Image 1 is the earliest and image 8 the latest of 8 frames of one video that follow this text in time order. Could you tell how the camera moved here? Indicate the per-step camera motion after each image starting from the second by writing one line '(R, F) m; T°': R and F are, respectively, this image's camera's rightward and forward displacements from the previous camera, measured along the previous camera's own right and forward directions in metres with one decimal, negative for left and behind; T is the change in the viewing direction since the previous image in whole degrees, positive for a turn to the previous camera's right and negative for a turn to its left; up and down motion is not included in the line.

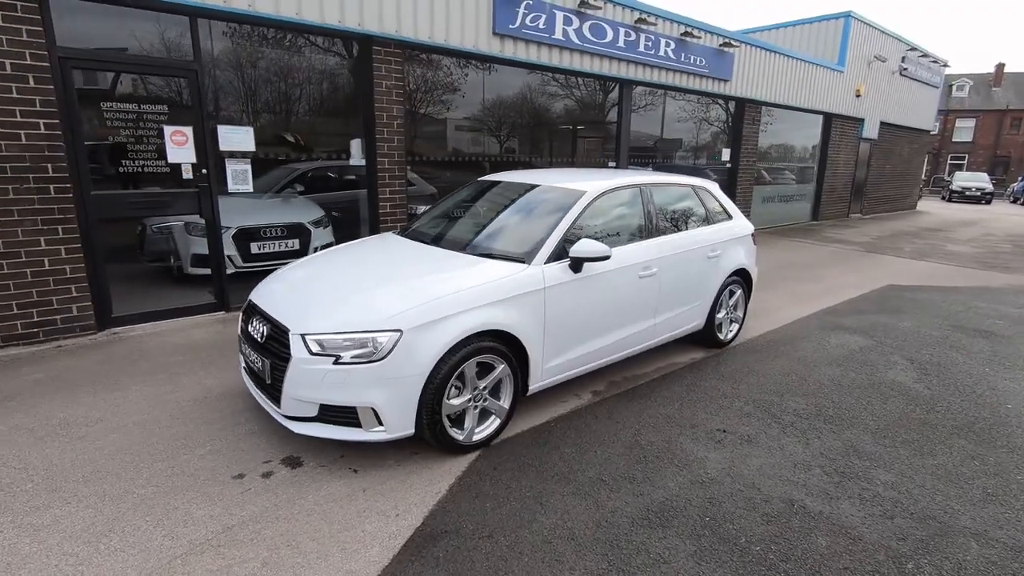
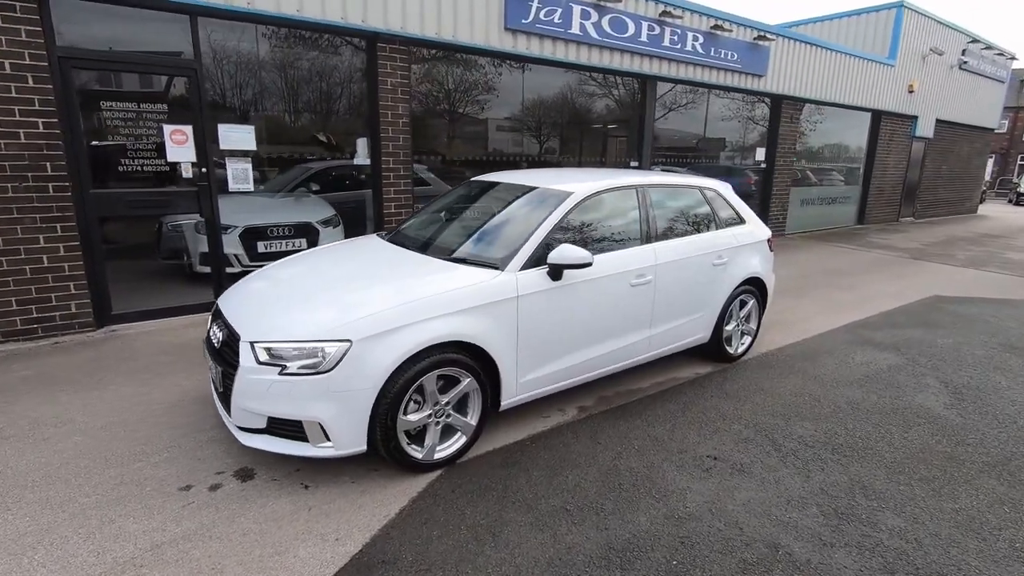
(+0.4, +0.3) m; -4°
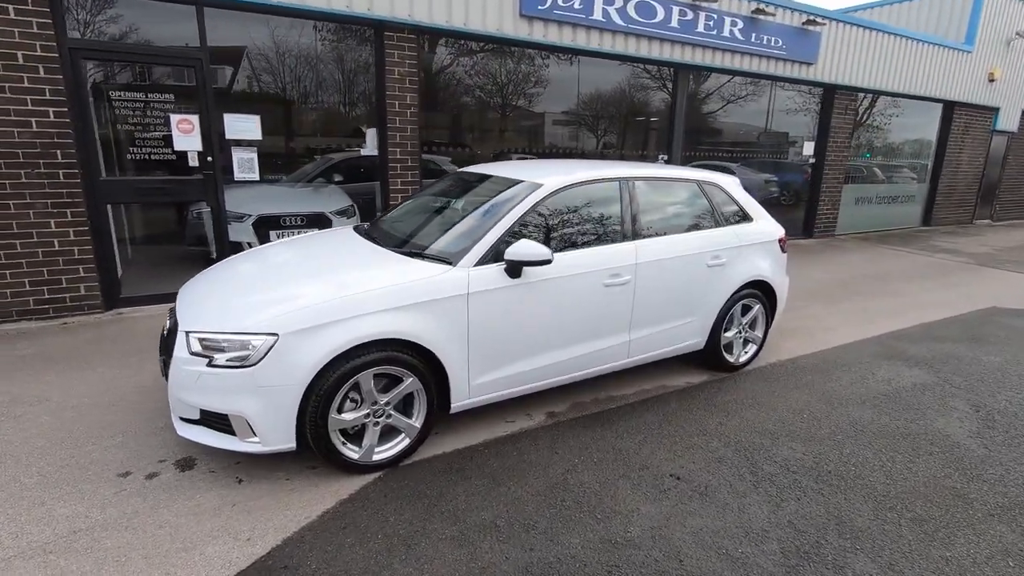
(+0.6, +0.2) m; -6°
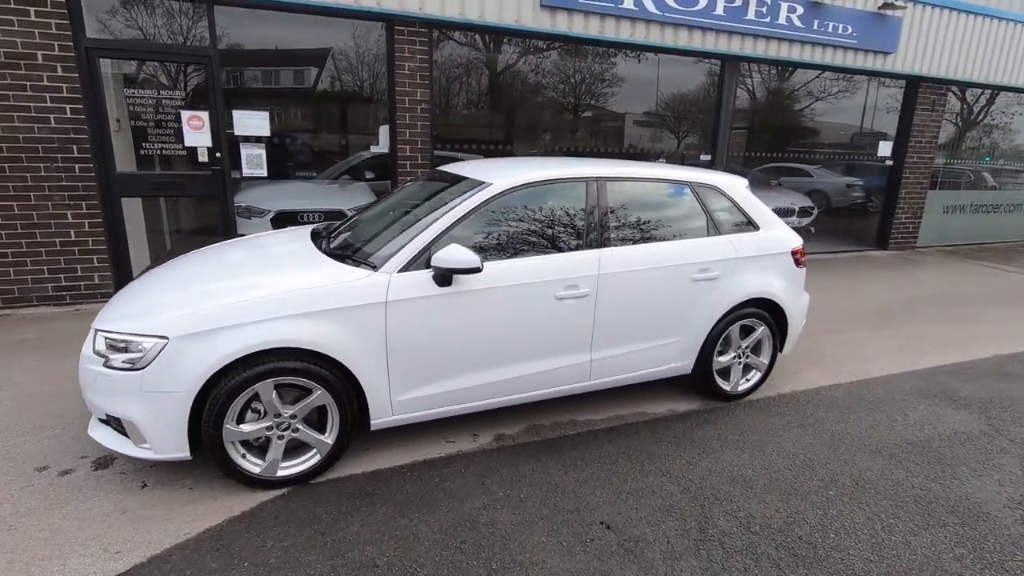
(+0.8, +0.4) m; -8°
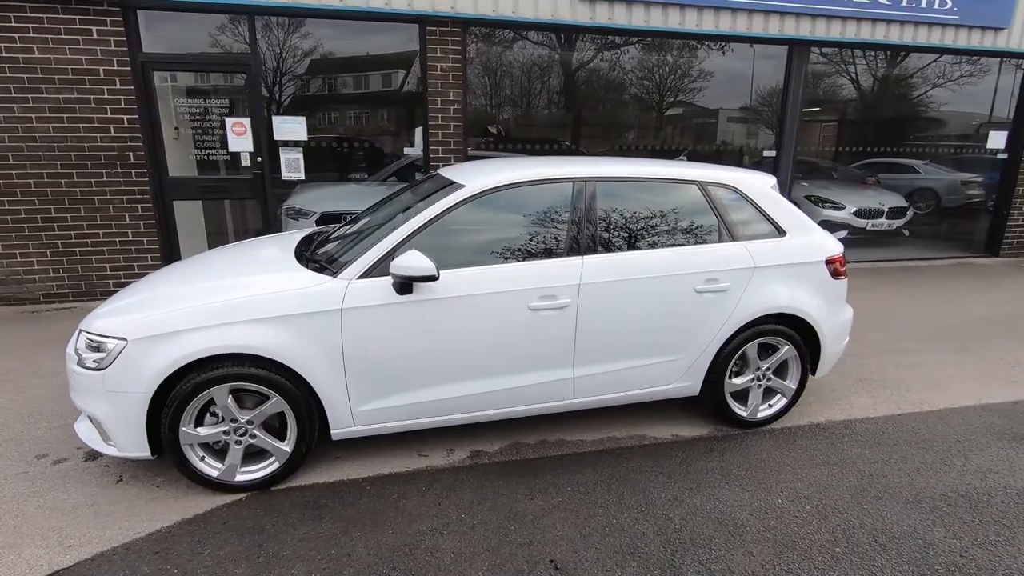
(+0.6, +0.3) m; -9°
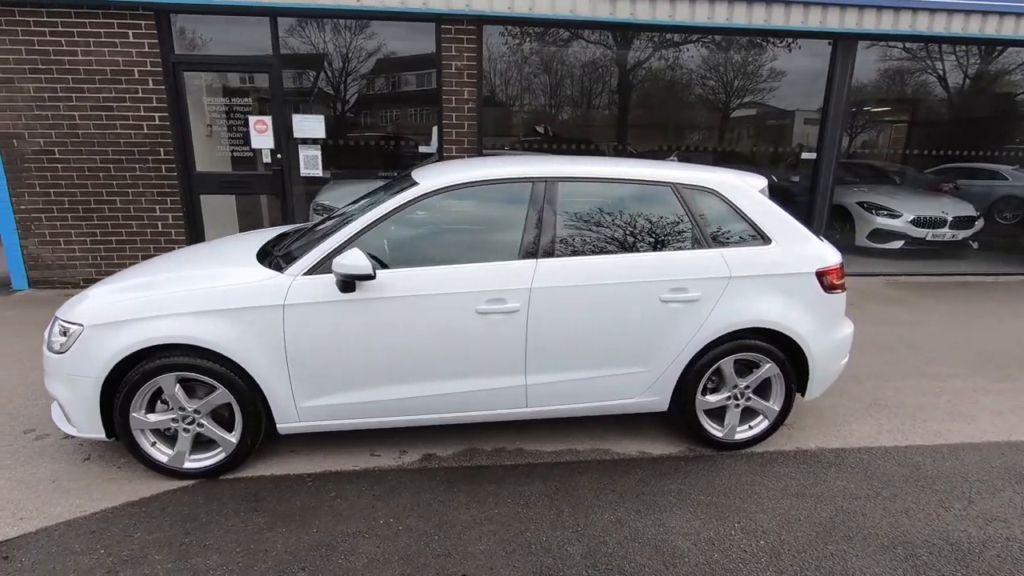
(+0.6, +0.1) m; -6°
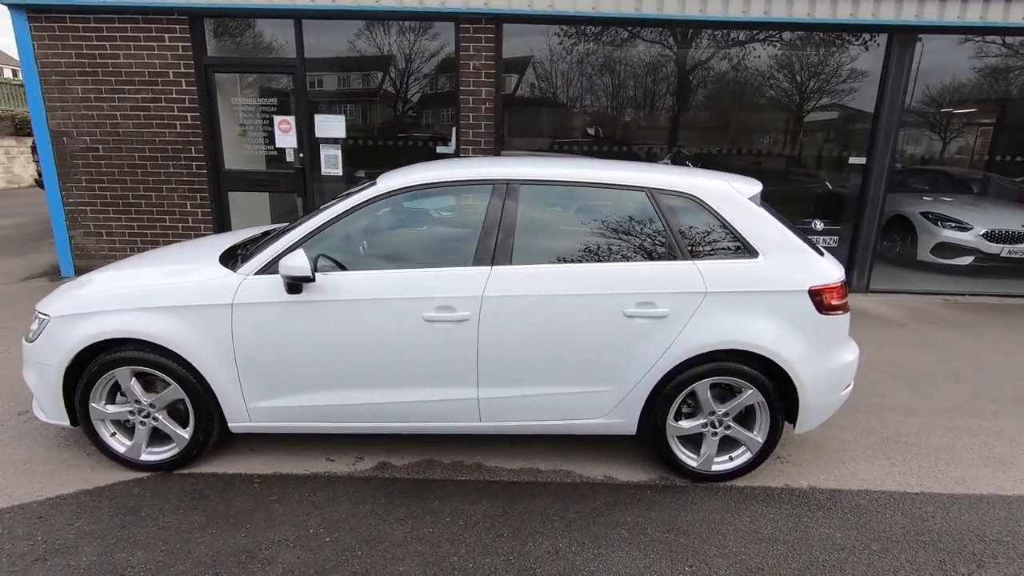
(+0.6, +0.2) m; -6°
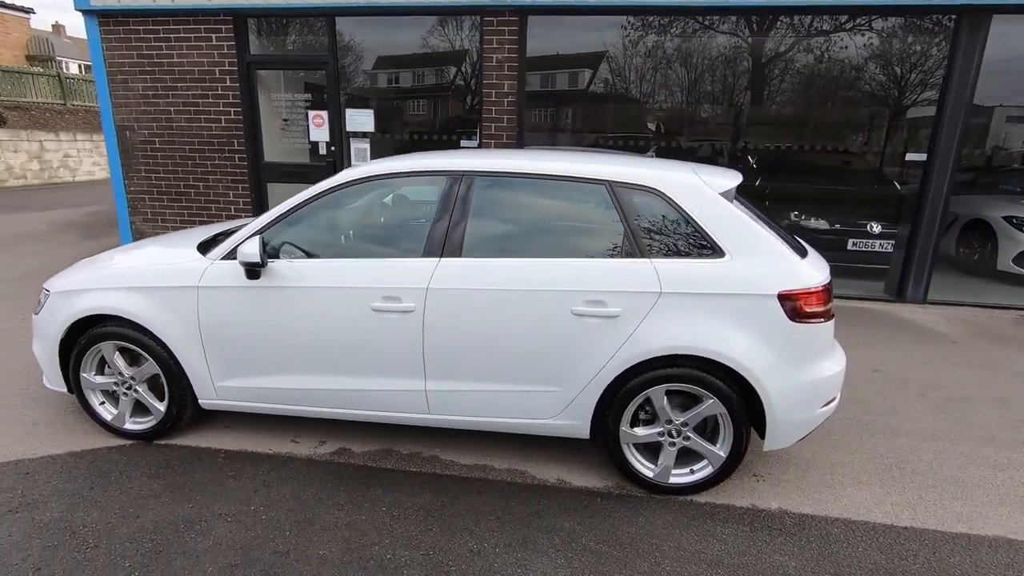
(+0.6, +0.1) m; -7°
